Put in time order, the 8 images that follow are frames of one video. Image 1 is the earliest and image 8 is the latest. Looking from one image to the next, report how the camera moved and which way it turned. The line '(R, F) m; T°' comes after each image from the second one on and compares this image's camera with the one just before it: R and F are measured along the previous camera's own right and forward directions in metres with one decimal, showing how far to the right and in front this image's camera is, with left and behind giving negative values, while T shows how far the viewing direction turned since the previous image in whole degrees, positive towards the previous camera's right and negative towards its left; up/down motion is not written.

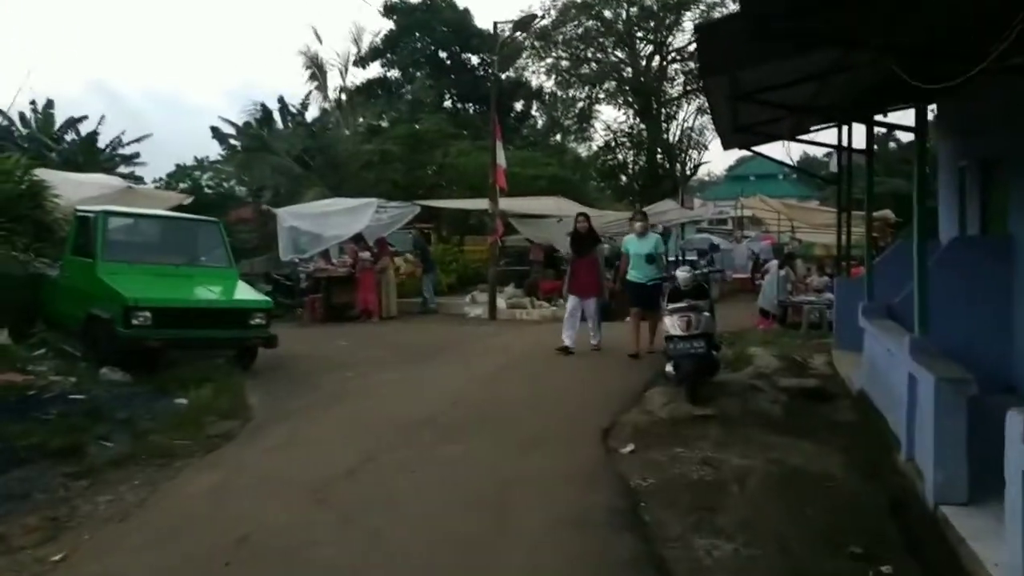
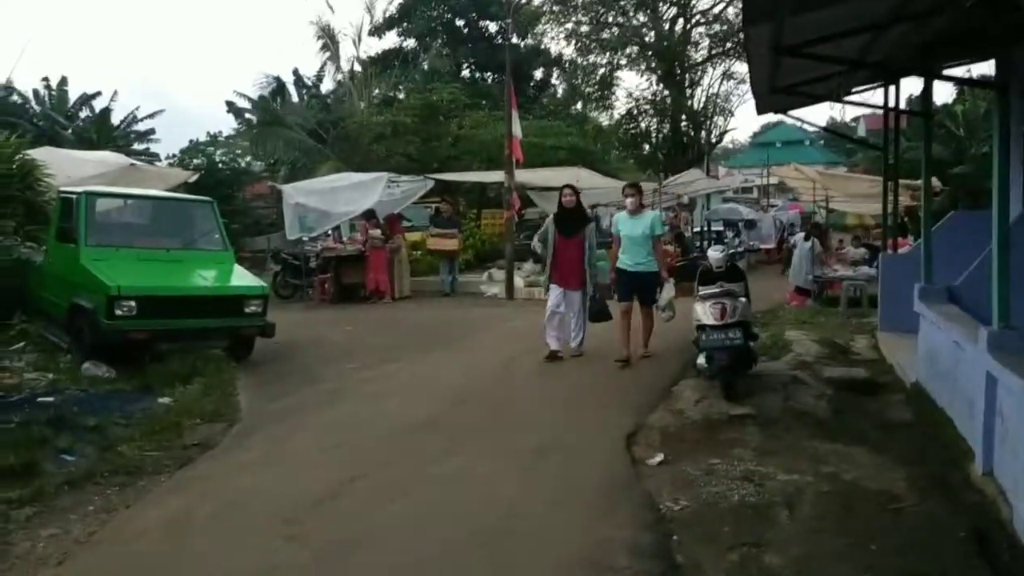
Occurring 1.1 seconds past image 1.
(+0.1, +0.9) m; -1°
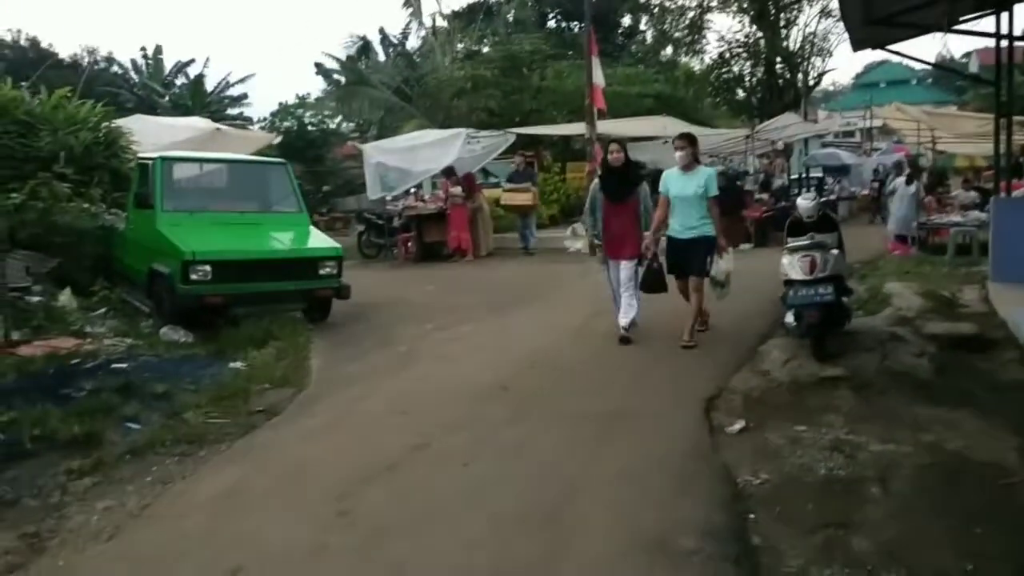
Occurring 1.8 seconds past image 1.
(+0.2, +0.4) m; -5°
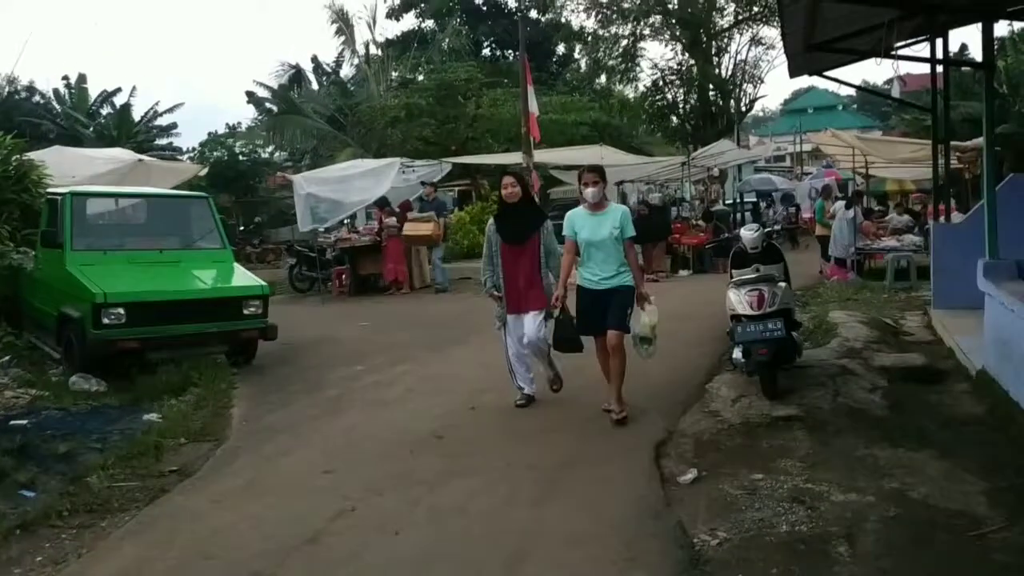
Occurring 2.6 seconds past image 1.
(0.0, +0.4) m; +3°
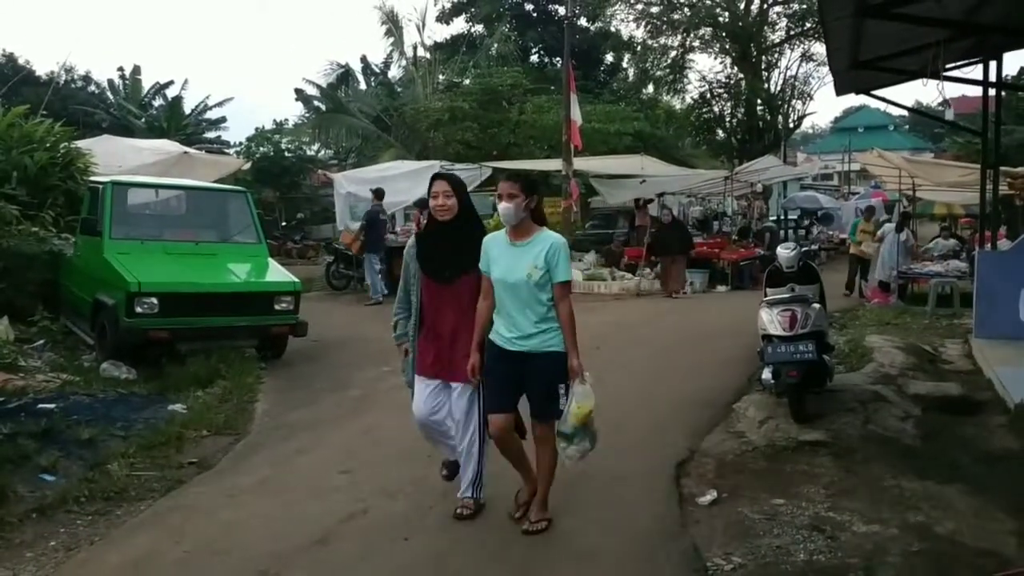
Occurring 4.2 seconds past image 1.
(+0.1, +0.1) m; -2°
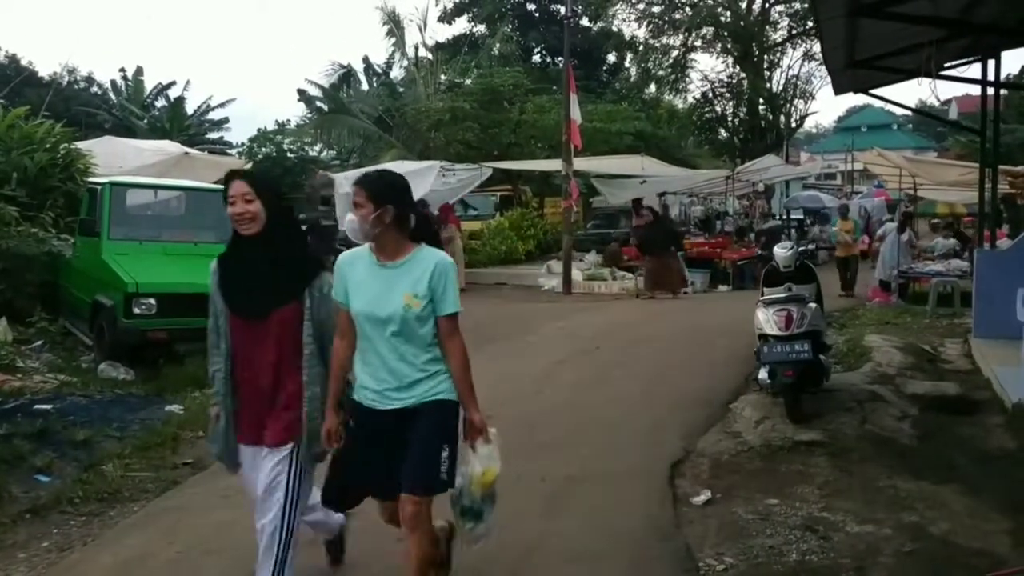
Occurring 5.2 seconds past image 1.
(+0.1, 0.0) m; 0°
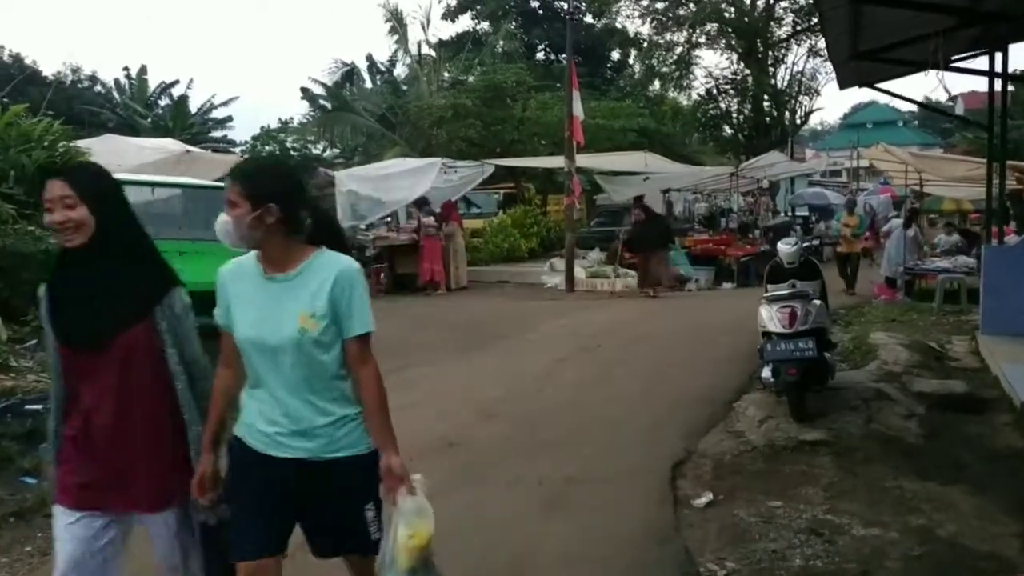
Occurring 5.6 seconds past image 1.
(0.0, +0.1) m; 0°
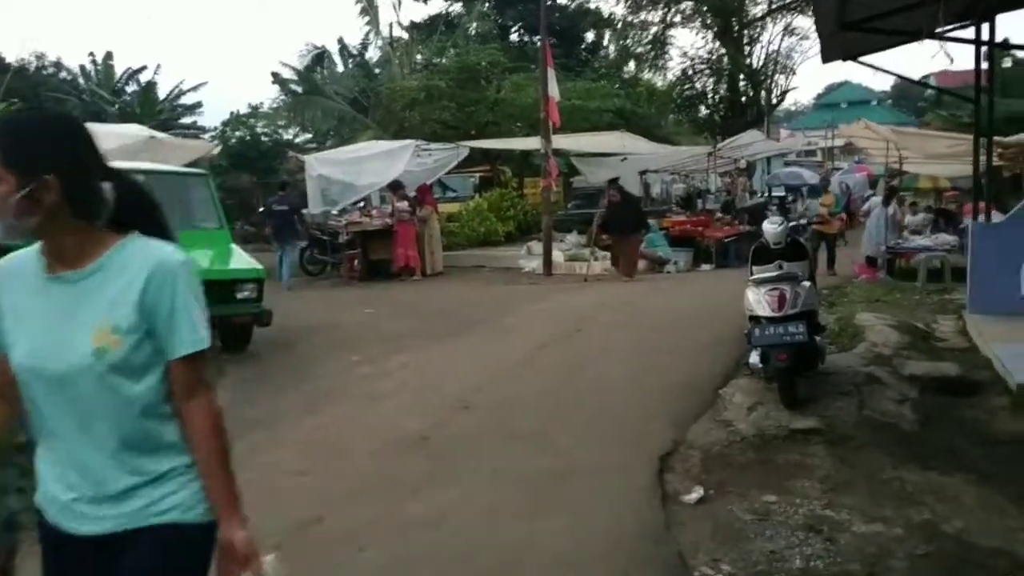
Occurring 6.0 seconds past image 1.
(0.0, +0.3) m; +1°
